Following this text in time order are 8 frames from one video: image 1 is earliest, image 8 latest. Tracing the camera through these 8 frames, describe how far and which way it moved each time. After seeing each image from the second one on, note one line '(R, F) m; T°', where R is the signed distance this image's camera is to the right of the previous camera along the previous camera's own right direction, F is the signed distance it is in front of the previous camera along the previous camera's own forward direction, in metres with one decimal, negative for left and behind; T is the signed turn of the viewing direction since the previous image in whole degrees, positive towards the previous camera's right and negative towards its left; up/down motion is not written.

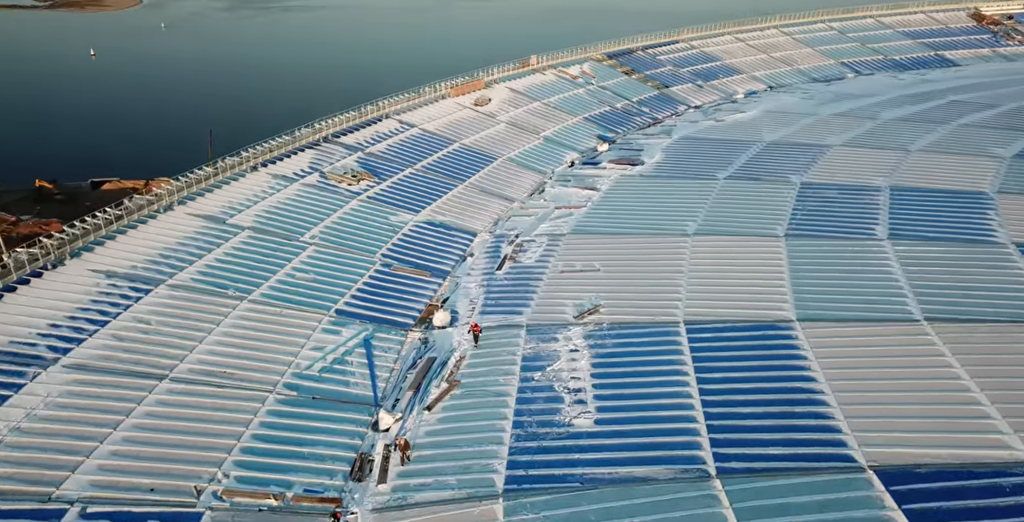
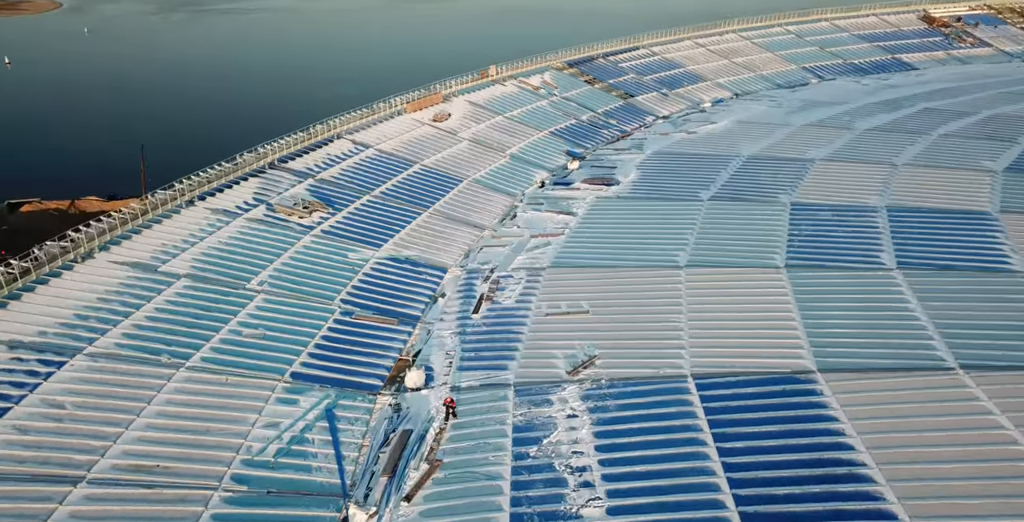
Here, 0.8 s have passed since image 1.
(-1.2, +3.9) m; +4°
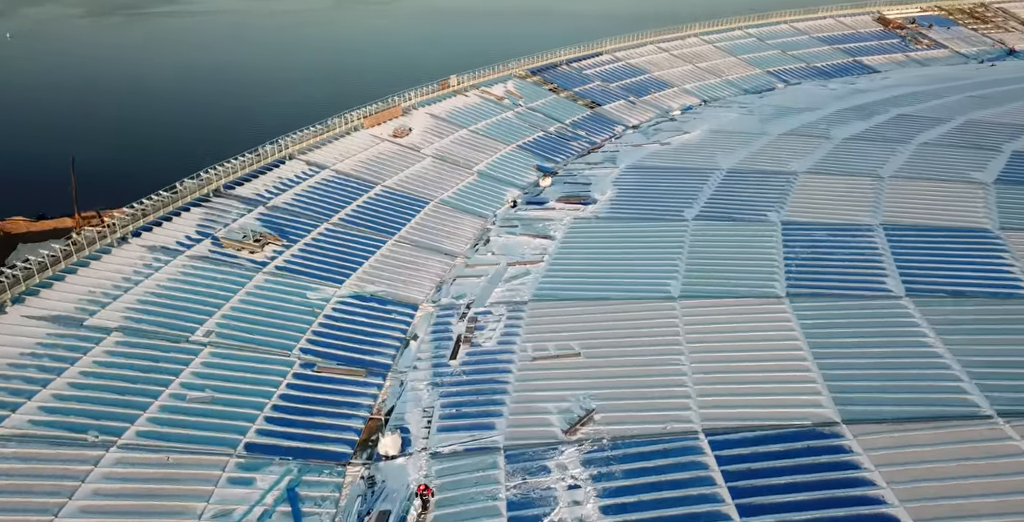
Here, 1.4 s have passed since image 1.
(-1.0, +3.2) m; +4°
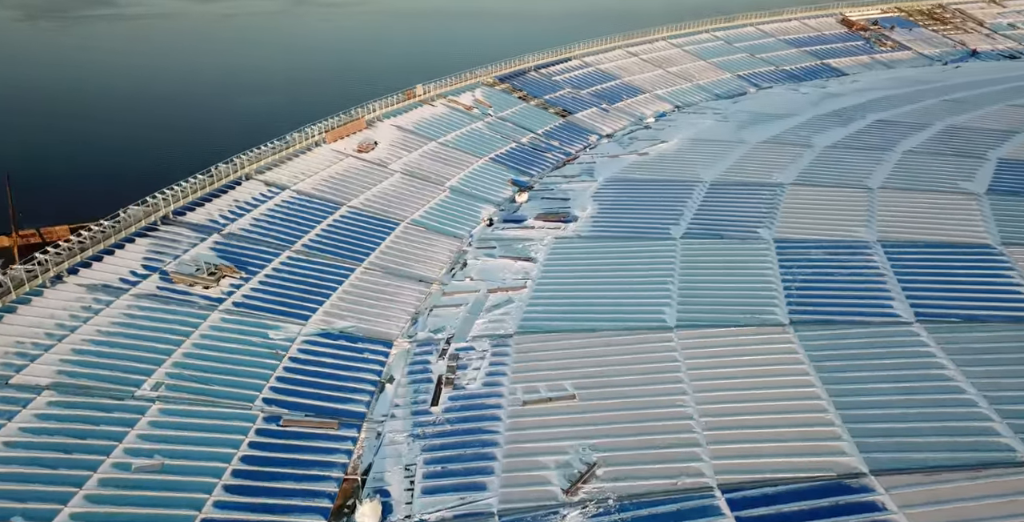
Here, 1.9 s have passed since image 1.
(-0.8, +2.6) m; +3°
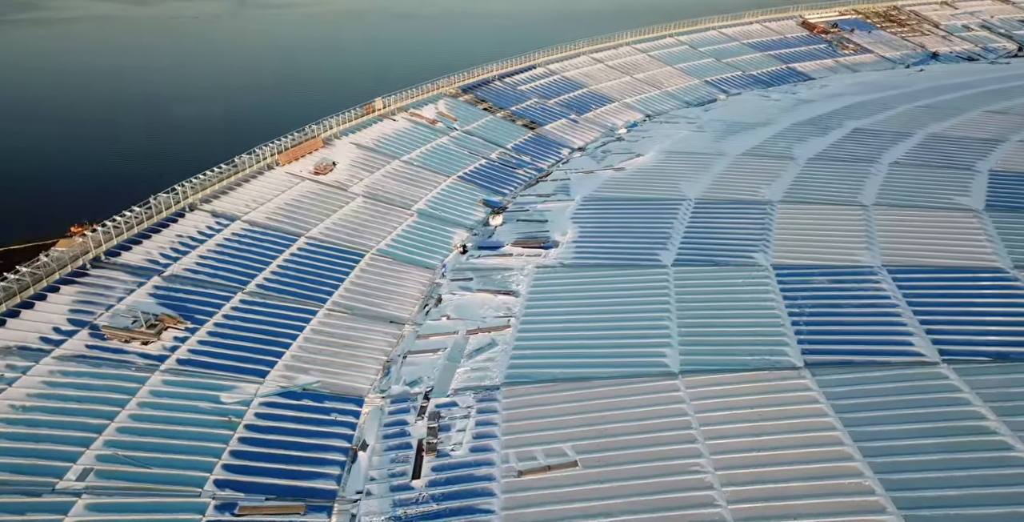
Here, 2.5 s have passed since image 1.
(-1.0, +3.2) m; +3°
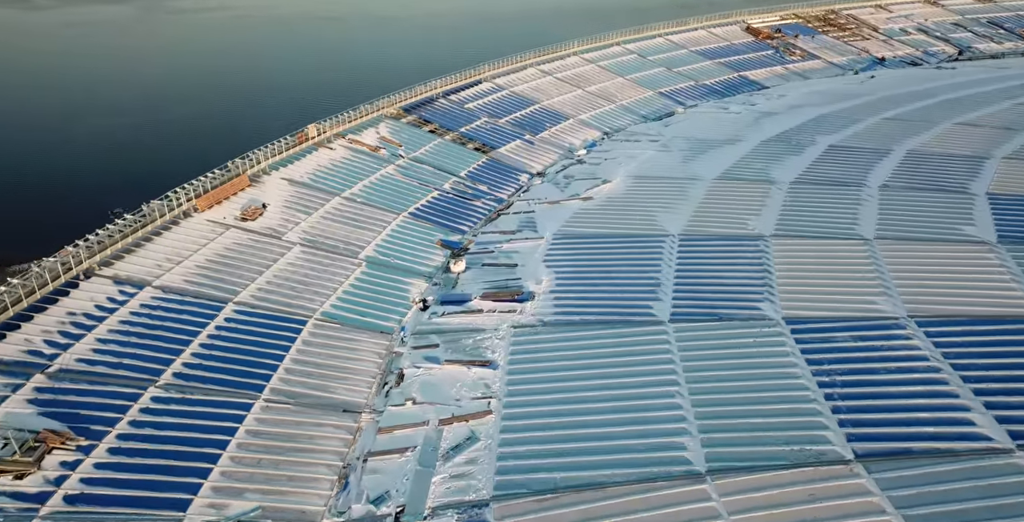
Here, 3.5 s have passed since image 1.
(-1.4, +5.2) m; +5°
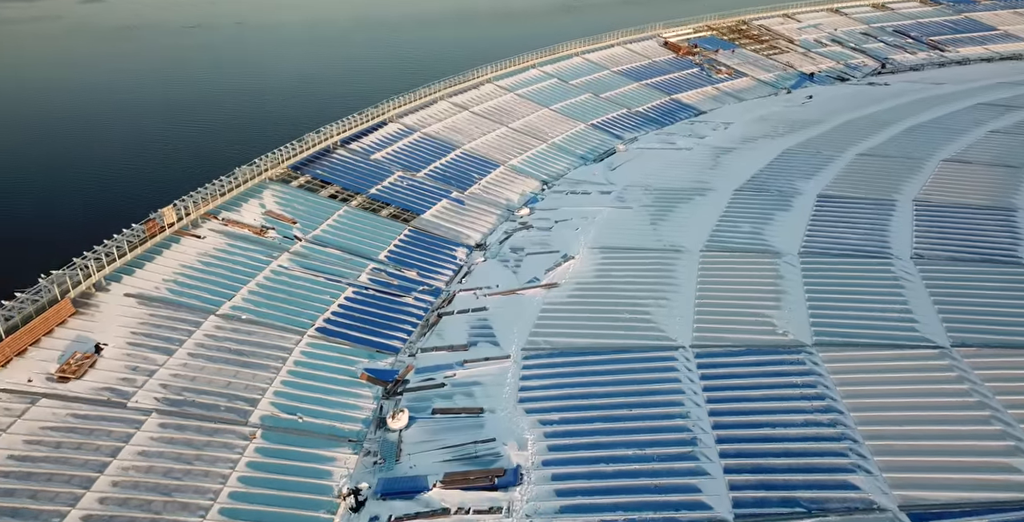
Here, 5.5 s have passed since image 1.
(-2.2, +10.7) m; +8°
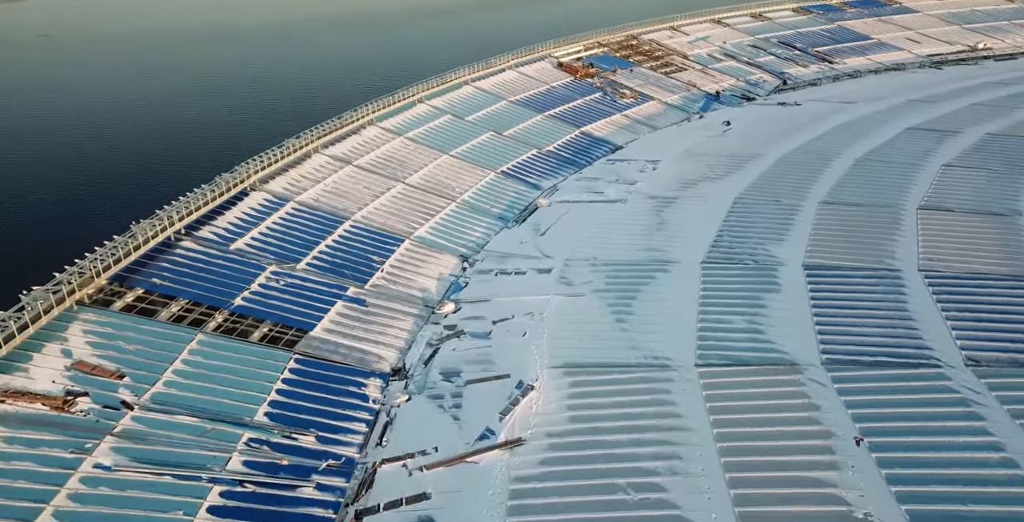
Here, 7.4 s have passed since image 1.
(-2.0, +10.2) m; +10°
